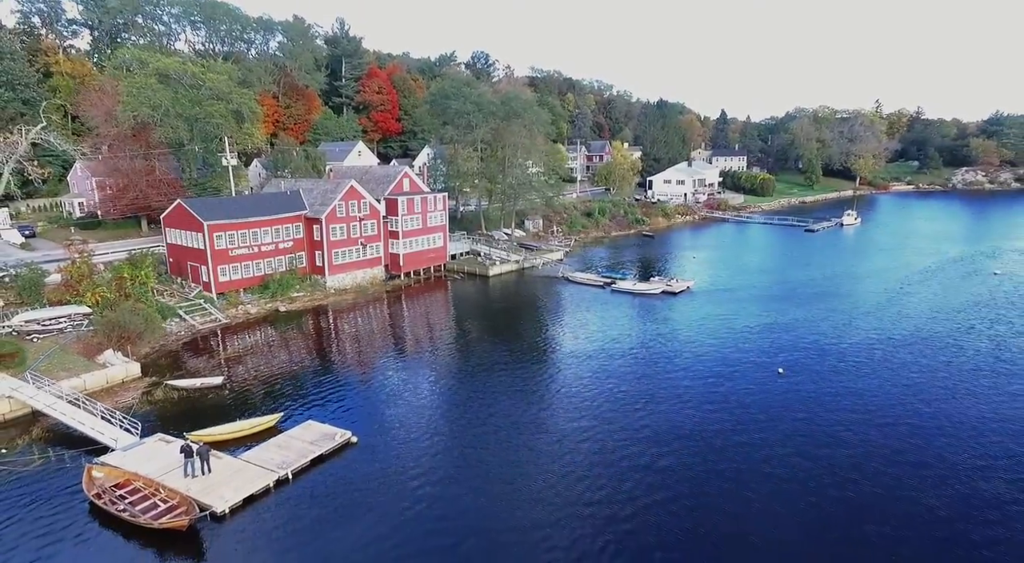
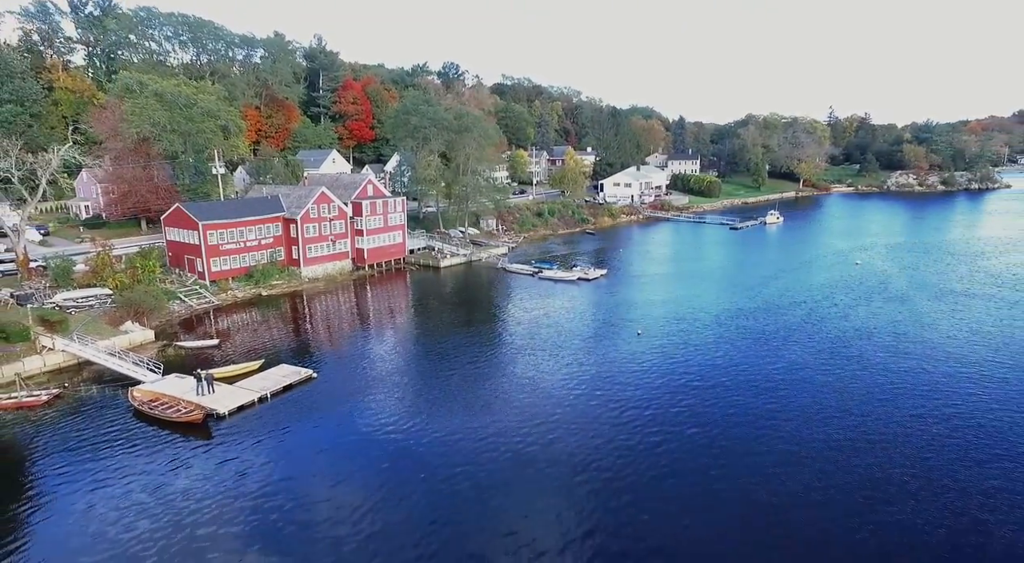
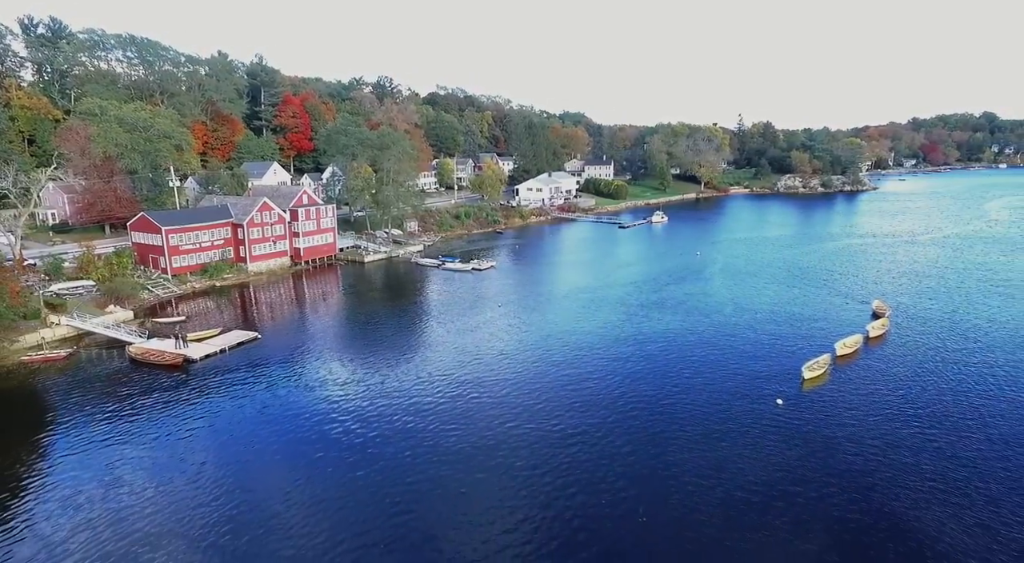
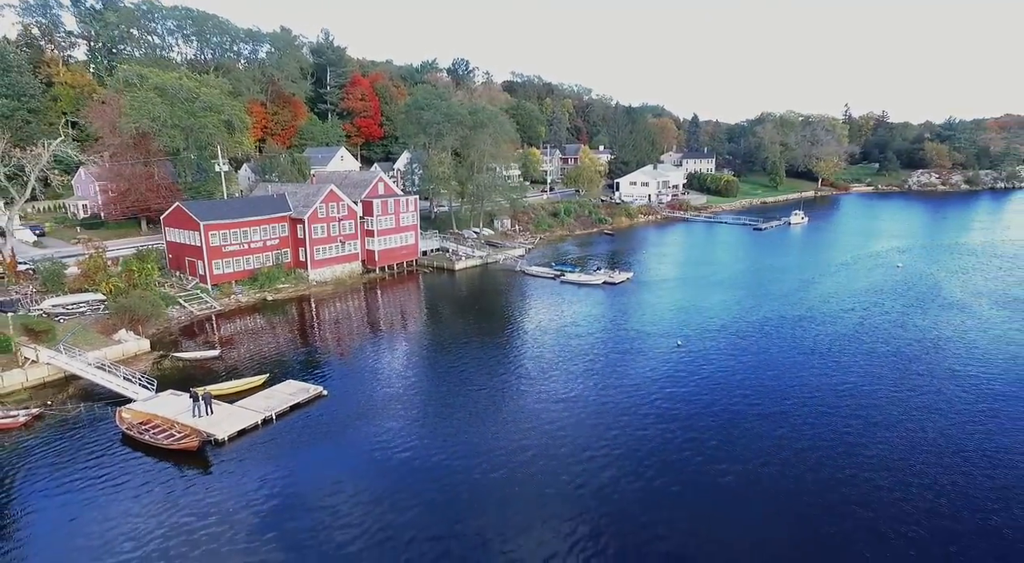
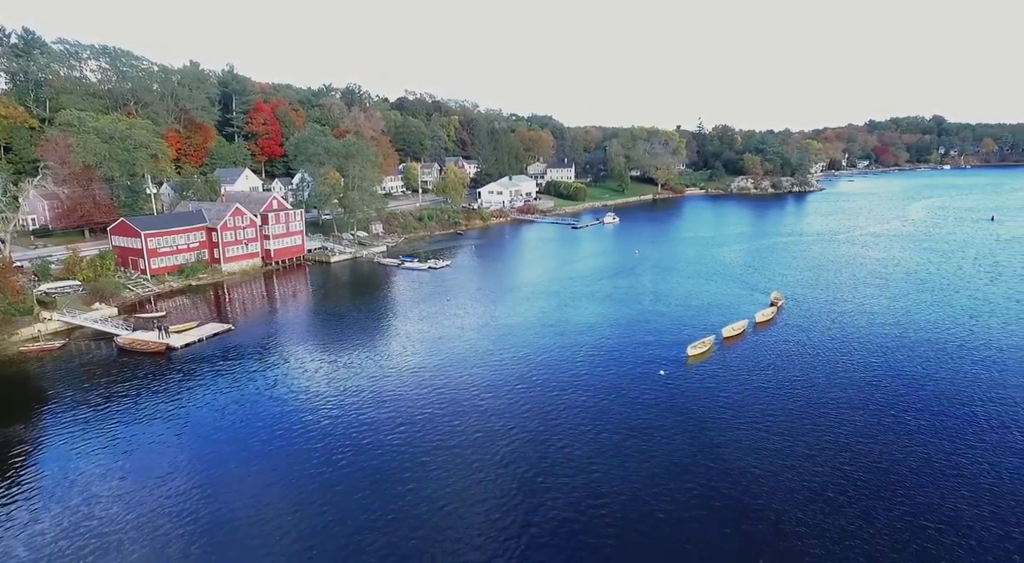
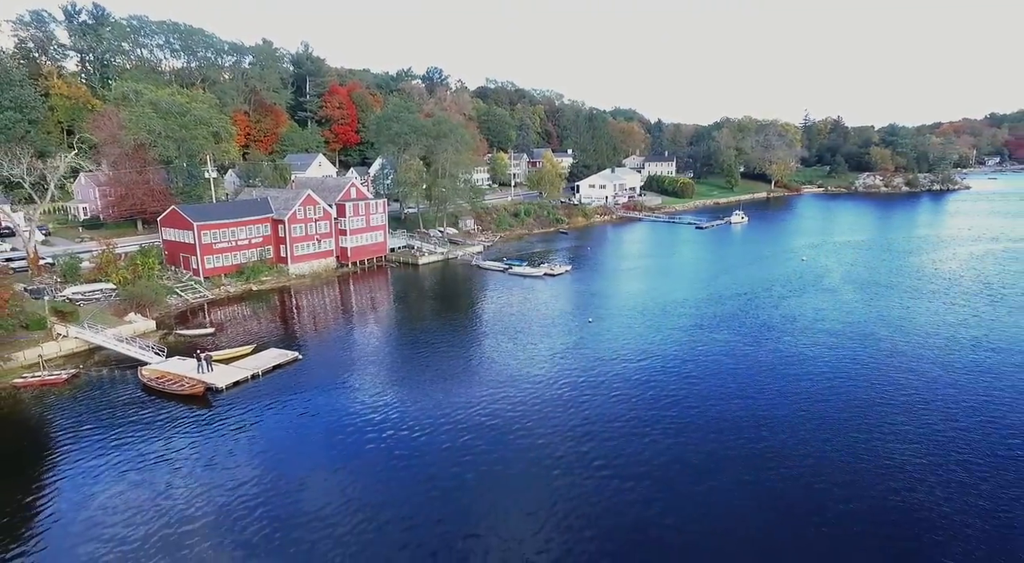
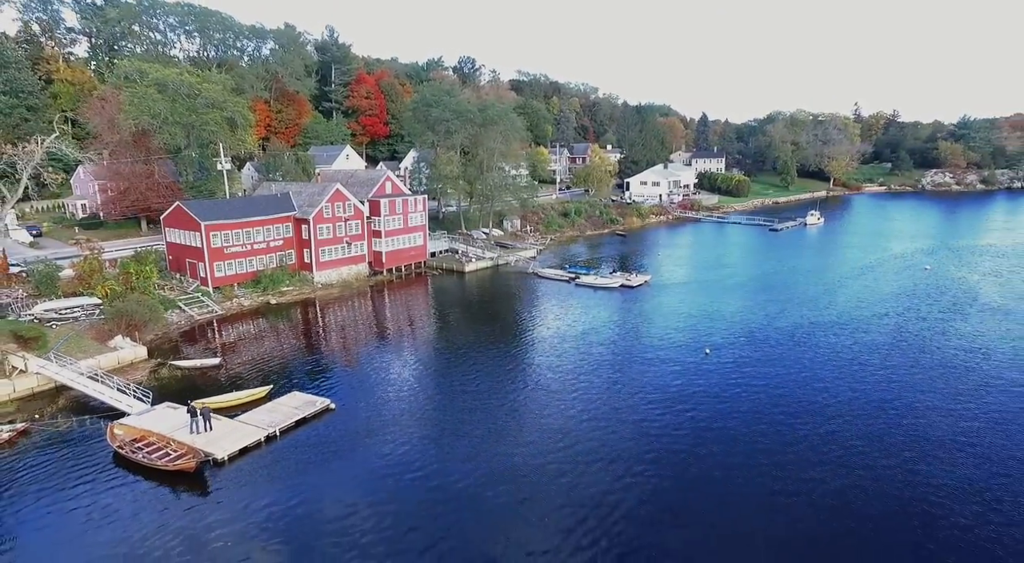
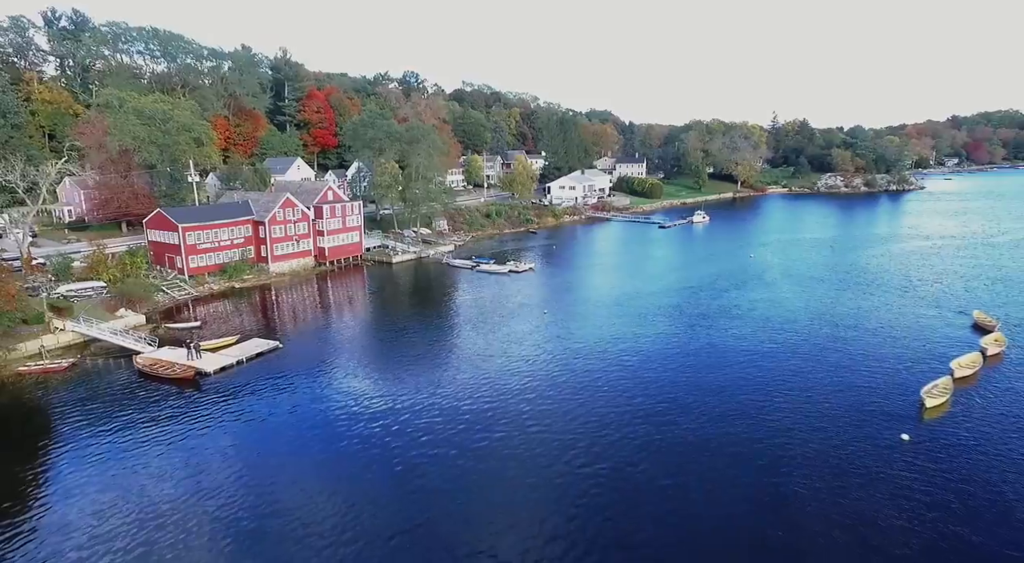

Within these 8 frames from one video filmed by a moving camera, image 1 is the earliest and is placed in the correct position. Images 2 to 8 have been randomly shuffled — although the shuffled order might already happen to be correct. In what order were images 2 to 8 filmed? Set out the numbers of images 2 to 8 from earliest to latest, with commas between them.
7, 4, 2, 6, 8, 3, 5
